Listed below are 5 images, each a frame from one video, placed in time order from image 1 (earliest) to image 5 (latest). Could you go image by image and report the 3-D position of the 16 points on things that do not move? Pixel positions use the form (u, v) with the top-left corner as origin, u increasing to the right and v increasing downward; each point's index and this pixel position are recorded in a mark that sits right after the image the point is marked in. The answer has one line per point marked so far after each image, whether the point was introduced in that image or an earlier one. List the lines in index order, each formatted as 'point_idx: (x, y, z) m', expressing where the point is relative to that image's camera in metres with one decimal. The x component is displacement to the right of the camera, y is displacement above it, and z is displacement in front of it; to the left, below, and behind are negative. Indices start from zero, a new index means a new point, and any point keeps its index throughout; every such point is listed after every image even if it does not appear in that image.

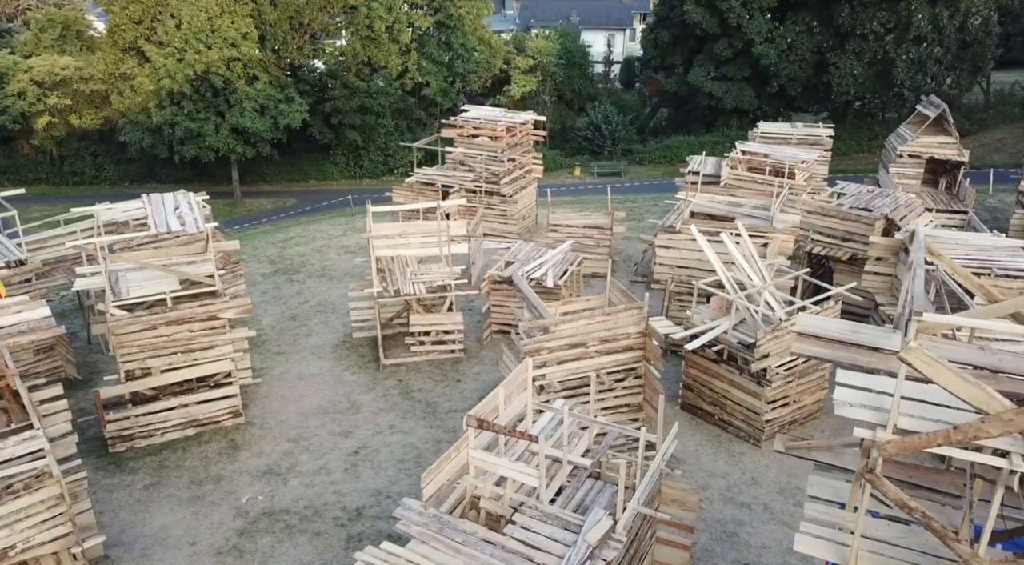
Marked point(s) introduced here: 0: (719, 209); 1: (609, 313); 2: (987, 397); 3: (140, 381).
0: (+4.6, +1.6, +16.0) m
1: (+1.6, -0.5, +11.9) m
2: (+2.8, -0.7, +4.3) m
3: (-6.4, -1.7, +12.4) m
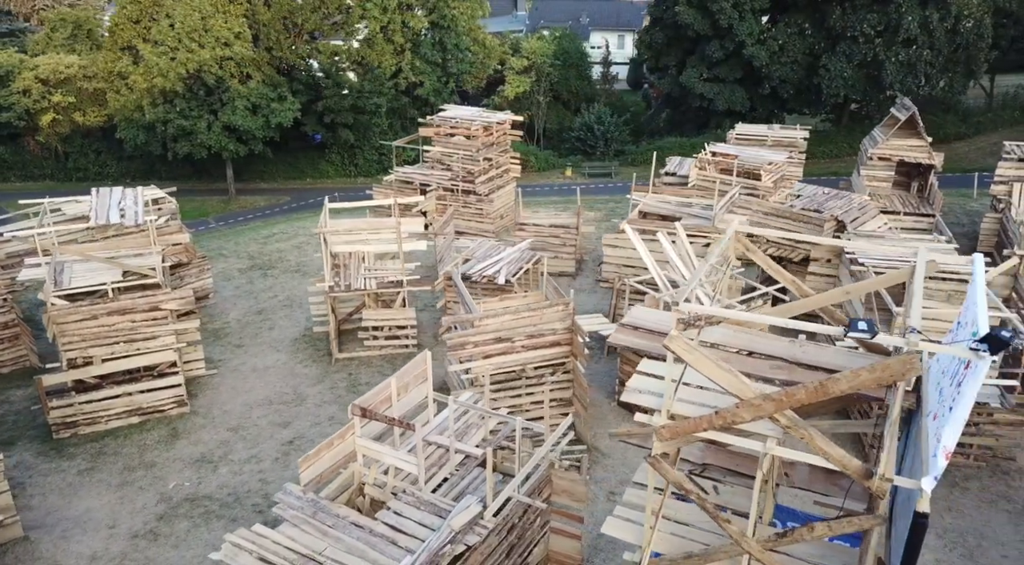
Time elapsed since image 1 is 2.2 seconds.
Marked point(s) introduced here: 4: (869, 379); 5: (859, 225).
0: (+3.5, +1.6, +16.1) m
1: (+0.4, -0.4, +12.1) m
2: (+1.4, -0.6, +4.4) m
3: (-7.6, -1.5, +12.8) m
4: (+2.0, -0.6, +4.1) m
5: (+7.7, +1.3, +16.0) m
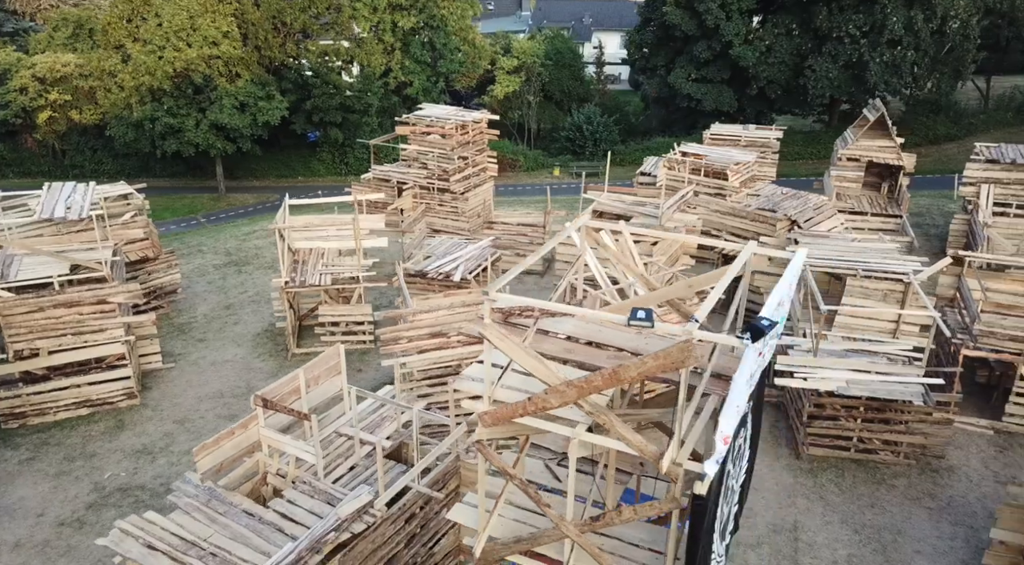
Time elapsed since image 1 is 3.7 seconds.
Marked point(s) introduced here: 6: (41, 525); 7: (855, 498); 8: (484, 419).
0: (+2.4, +1.7, +16.2) m
1: (-0.7, -0.4, +12.2) m
2: (+0.2, -0.6, +4.6) m
3: (-8.7, -1.4, +13.0) m
4: (+0.8, -0.5, +4.2) m
5: (+6.7, +1.3, +16.1) m
6: (-6.7, -3.4, +10.3) m
7: (+5.2, -3.3, +11.1) m
8: (-0.2, -0.9, +4.8) m
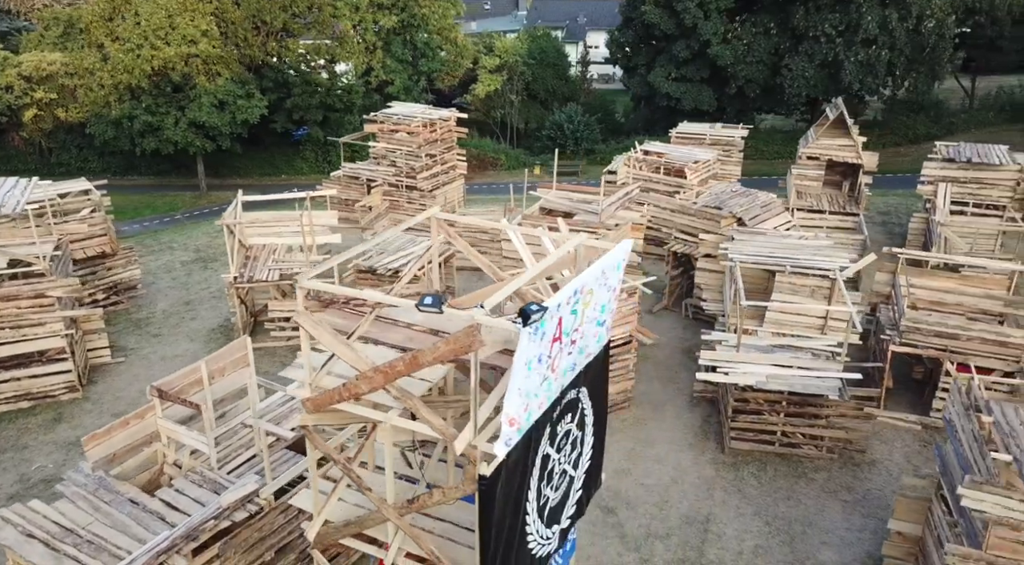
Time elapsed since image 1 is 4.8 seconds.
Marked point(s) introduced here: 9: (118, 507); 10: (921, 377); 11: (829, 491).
0: (+1.2, +1.8, +16.3) m
1: (-1.9, -0.3, +12.3) m
2: (-1.0, -0.5, +4.7) m
3: (-9.9, -1.3, +13.1) m
4: (-0.4, -0.4, +4.3) m
5: (+5.5, +1.4, +16.2) m
6: (-7.9, -3.3, +10.5) m
7: (+4.0, -3.2, +11.2) m
8: (-1.4, -0.8, +5.0) m
9: (-4.0, -2.3, +7.4) m
10: (+7.8, -1.8, +13.9) m
11: (+4.9, -3.2, +11.2) m
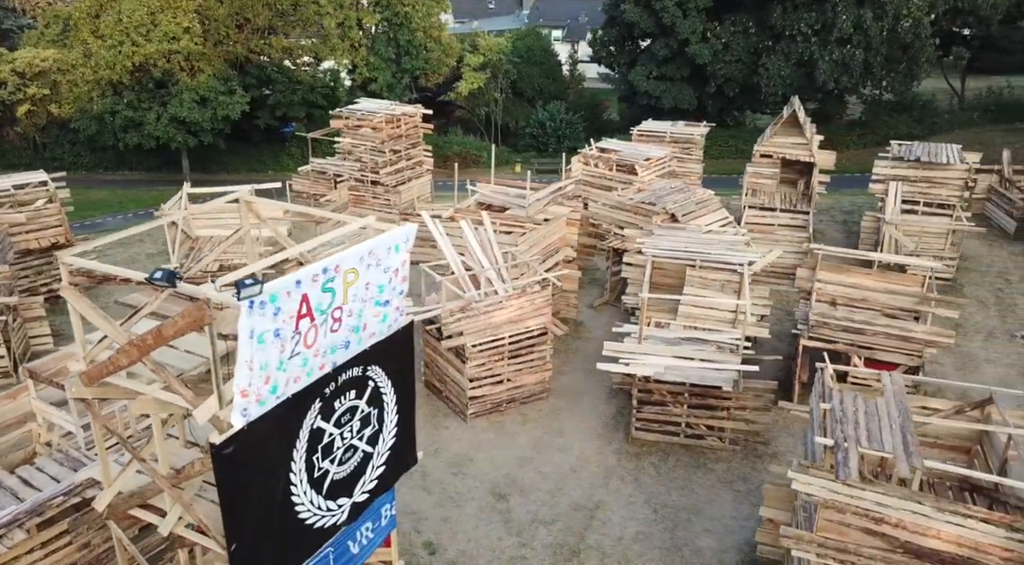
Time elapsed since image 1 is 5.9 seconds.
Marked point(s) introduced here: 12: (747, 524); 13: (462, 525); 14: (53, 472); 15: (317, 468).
0: (-0.2, +1.9, +16.5) m
1: (-3.5, -0.1, +12.6) m
2: (-2.6, -0.3, +4.9) m
3: (-11.4, -1.1, +13.4) m
4: (-2.0, -0.3, +4.5) m
5: (+4.0, +1.5, +16.3) m
6: (-9.5, -3.1, +10.8) m
7: (+2.4, -3.1, +11.3) m
8: (-3.0, -0.7, +5.2) m
9: (-5.6, -2.1, +7.7) m
10: (+6.3, -1.7, +14.0) m
11: (+3.3, -3.1, +11.3) m
12: (+3.4, -3.5, +10.3) m
13: (-0.7, -3.4, +10.3) m
14: (-5.0, -2.0, +7.9) m
15: (-1.4, -1.4, +5.3) m
